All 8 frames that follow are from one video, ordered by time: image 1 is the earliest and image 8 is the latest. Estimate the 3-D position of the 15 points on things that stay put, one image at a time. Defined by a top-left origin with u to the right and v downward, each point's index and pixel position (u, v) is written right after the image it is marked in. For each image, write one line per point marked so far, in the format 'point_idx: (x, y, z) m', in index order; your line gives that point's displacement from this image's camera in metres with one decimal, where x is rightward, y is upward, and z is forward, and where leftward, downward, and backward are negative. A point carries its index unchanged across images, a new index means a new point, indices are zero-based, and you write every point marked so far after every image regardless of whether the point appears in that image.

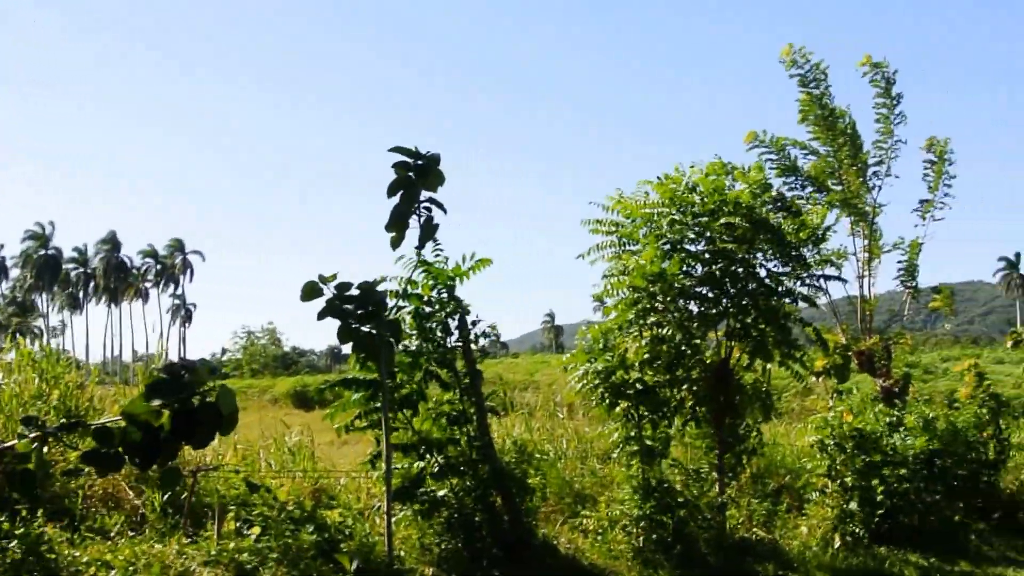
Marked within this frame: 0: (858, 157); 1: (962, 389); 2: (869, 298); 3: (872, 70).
0: (+4.2, +1.6, +14.3) m
1: (+5.6, -1.3, +15.0) m
2: (+4.2, -0.1, +14.1) m
3: (+4.3, +2.6, +14.1) m
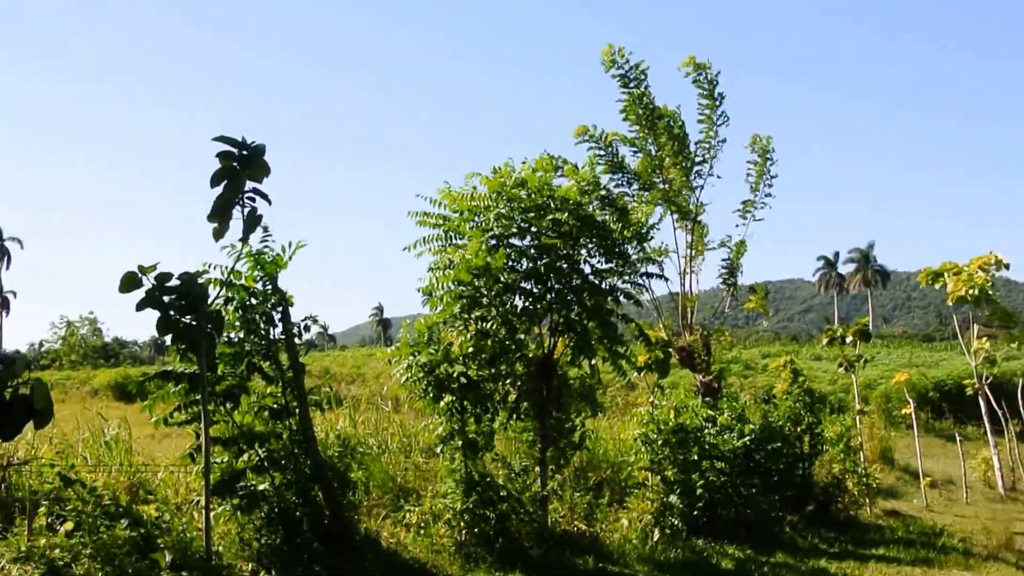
0: (+2.1, +1.6, +14.5) m
1: (+3.4, -1.3, +15.3) m
2: (+2.2, -0.1, +14.3) m
3: (+2.2, +2.7, +14.3) m
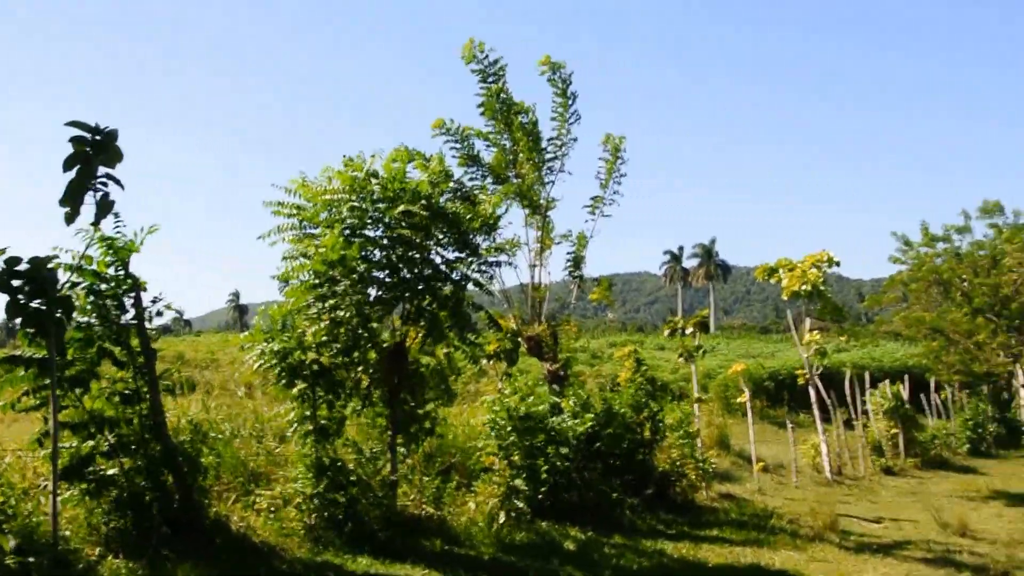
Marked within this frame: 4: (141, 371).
0: (+0.3, +1.8, +14.9) m
1: (+1.5, -1.2, +15.9) m
2: (+0.3, 0.0, +14.8) m
3: (+0.5, +2.8, +14.8) m
4: (-3.6, -0.8, +11.1) m
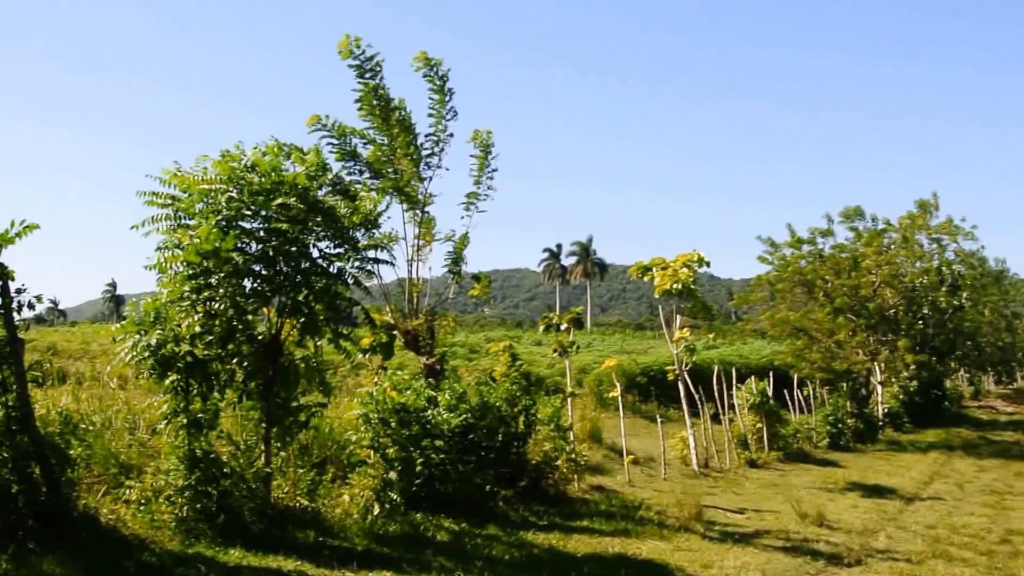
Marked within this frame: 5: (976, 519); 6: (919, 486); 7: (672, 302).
0: (-1.3, +1.8, +15.1) m
1: (-0.2, -1.1, +16.2) m
2: (-1.2, +0.1, +15.0) m
3: (-1.1, +2.8, +15.0) m
4: (-4.8, -0.7, +10.9) m
5: (+5.9, -2.9, +14.8) m
6: (+5.5, -2.7, +15.9) m
7: (+2.1, -0.2, +15.5) m
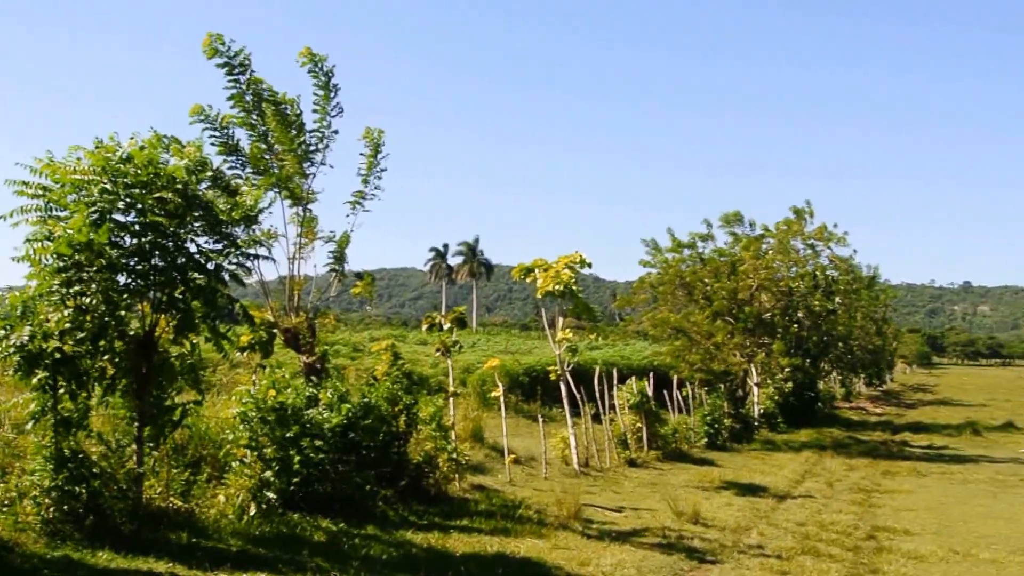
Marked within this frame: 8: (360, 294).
0: (-2.8, +1.9, +14.9) m
1: (-1.8, -1.1, +16.1) m
2: (-2.7, +0.1, +14.8) m
3: (-2.5, +2.9, +14.8) m
4: (-6.0, -0.6, +10.5) m
5: (+4.3, -3.0, +15.2) m
6: (+3.9, -2.8, +16.3) m
7: (+0.6, -0.2, +15.6) m
8: (-2.1, -0.1, +15.9) m
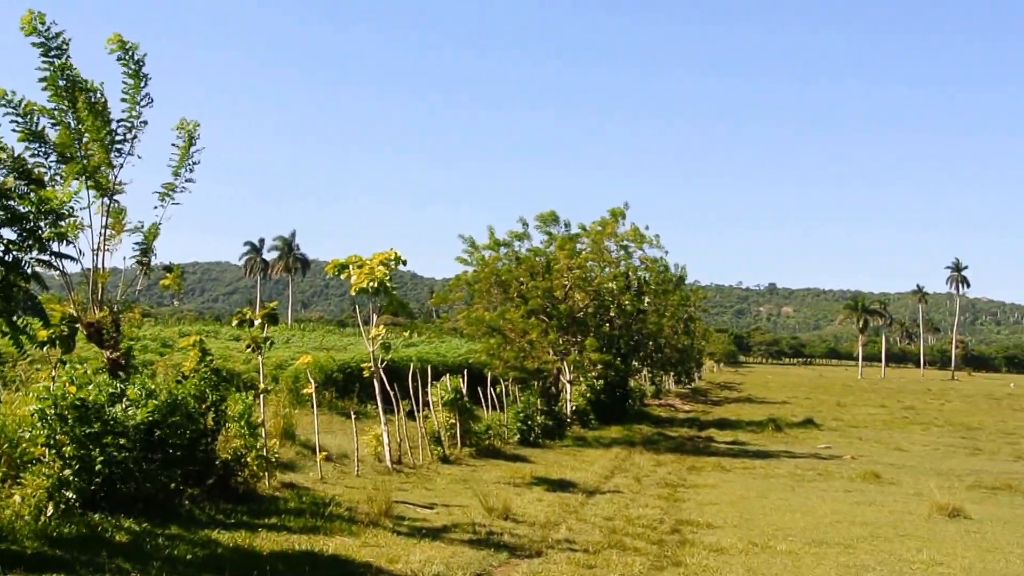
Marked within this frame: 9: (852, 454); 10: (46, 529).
0: (-5.1, +1.9, +14.5) m
1: (-4.3, -1.0, +15.8) m
2: (-5.1, +0.2, +14.4) m
3: (-4.9, +3.0, +14.4) m
4: (-7.8, -0.5, +9.7) m
5: (+1.9, -3.0, +15.5) m
6: (+1.3, -2.7, +16.6) m
7: (-1.9, -0.2, +15.5) m
8: (-4.6, 0.0, +15.5) m
9: (+5.5, -2.8, +19.4) m
10: (-5.2, -2.6, +12.6) m
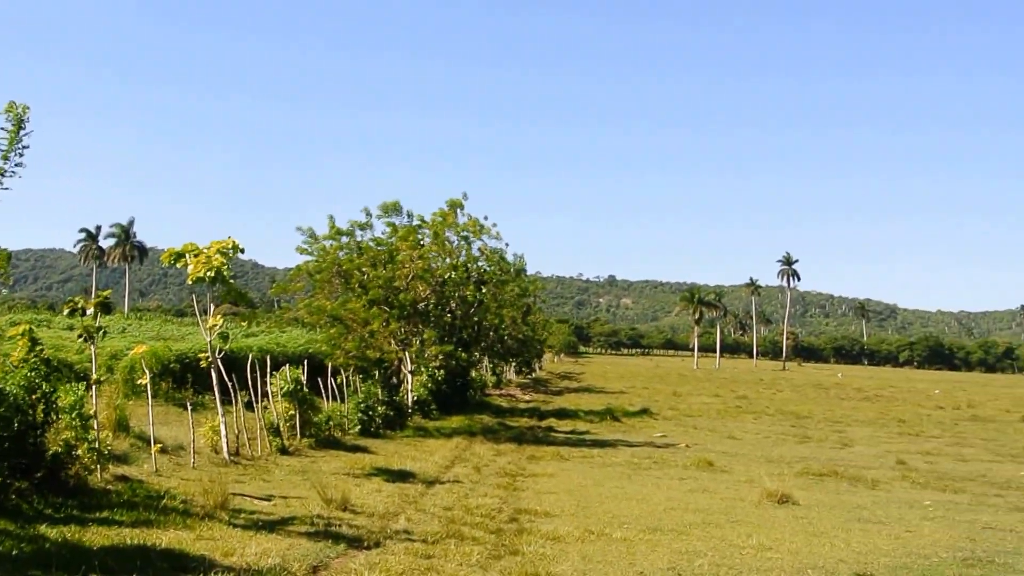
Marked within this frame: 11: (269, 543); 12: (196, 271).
0: (-7.1, +2.1, +13.9) m
1: (-6.5, -0.9, +15.3) m
2: (-7.1, +0.4, +13.9) m
3: (-6.8, +3.1, +13.9) m
4: (-9.4, -0.4, +9.0) m
5: (-0.3, -2.9, +15.7) m
6: (-0.9, -2.6, +16.7) m
7: (-4.0, 0.0, +15.3) m
8: (-6.7, +0.2, +15.1) m
9: (+3.0, -2.7, +19.9) m
10: (-7.0, -2.5, +12.1) m
11: (-2.9, -3.0, +13.6) m
12: (-4.0, +0.2, +14.7) m
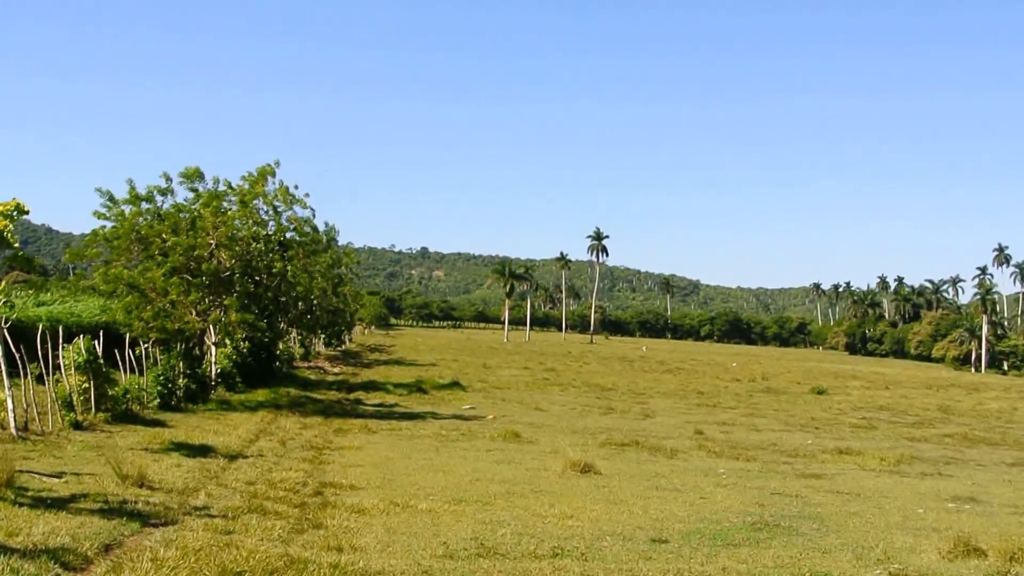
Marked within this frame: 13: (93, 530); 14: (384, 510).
0: (-9.2, +2.5, +12.5) m
1: (-8.9, -0.4, +14.1) m
2: (-9.2, +0.7, +12.5) m
3: (-8.9, +3.5, +12.4) m
4: (-10.8, -0.2, +7.4) m
5: (-2.9, -2.5, +15.5) m
6: (-3.7, -2.2, +16.4) m
7: (-6.4, +0.4, +14.4) m
8: (-9.0, +0.6, +13.8) m
9: (-0.2, -2.1, +20.1) m
10: (-8.9, -2.2, +10.9) m
11: (-5.2, -2.7, +13.0) m
12: (-6.3, +0.6, +13.8) m
13: (-4.7, -2.7, +12.9) m
14: (-1.6, -2.8, +14.7) m
